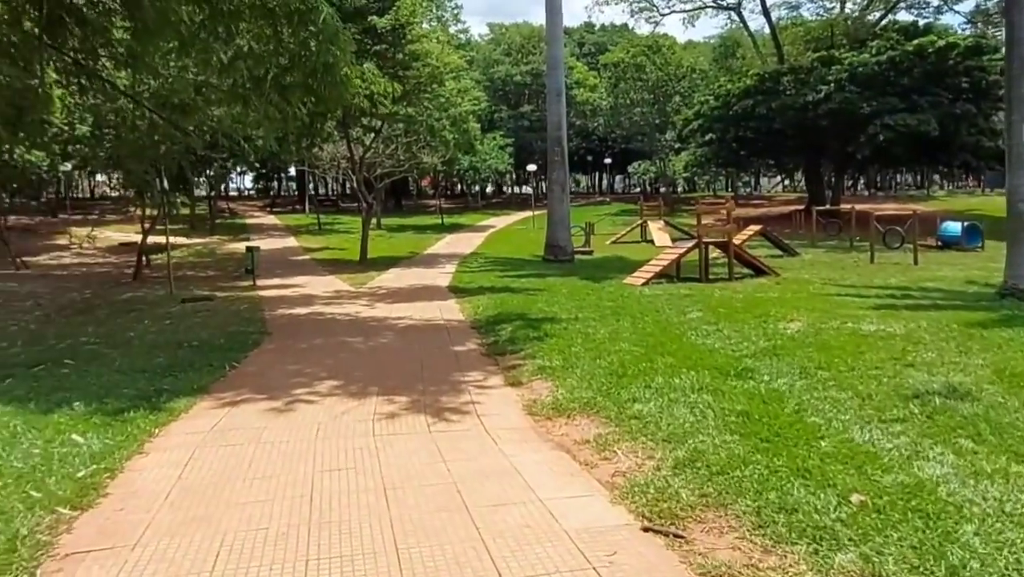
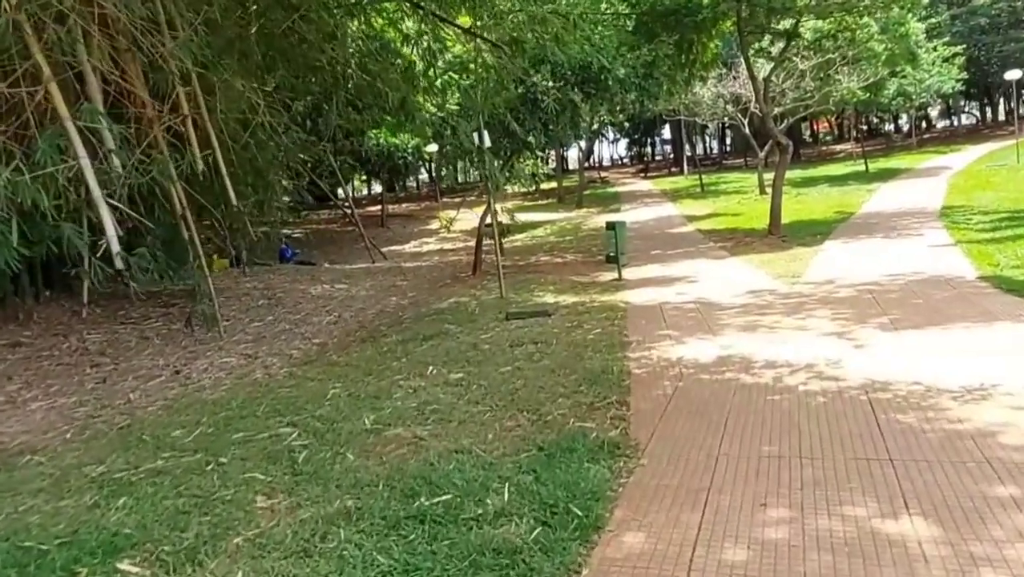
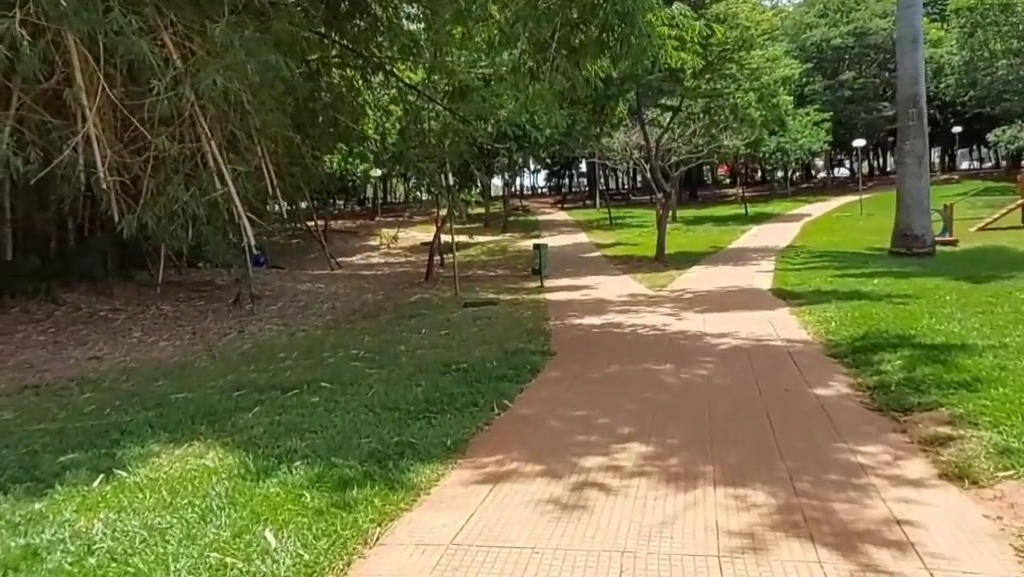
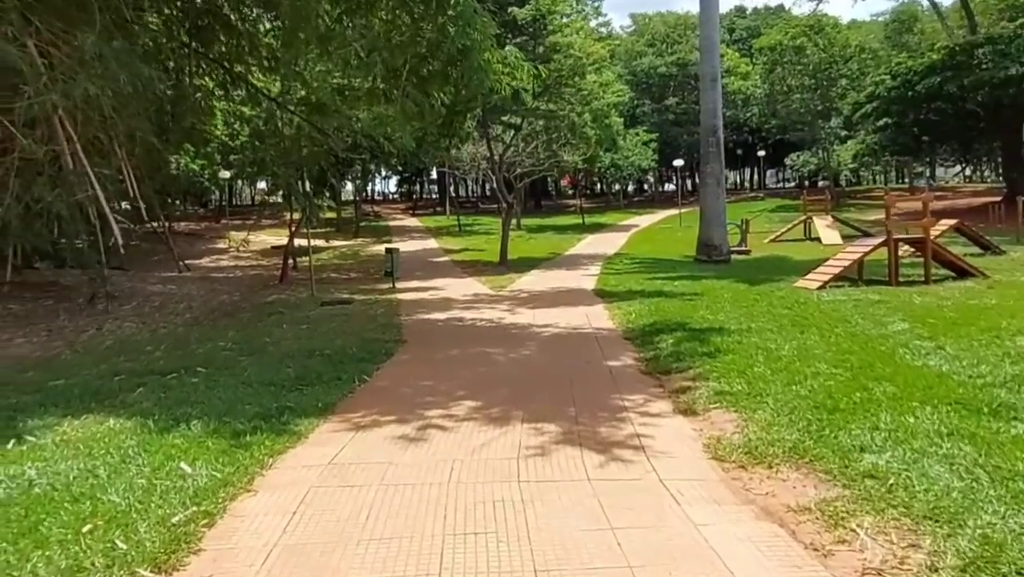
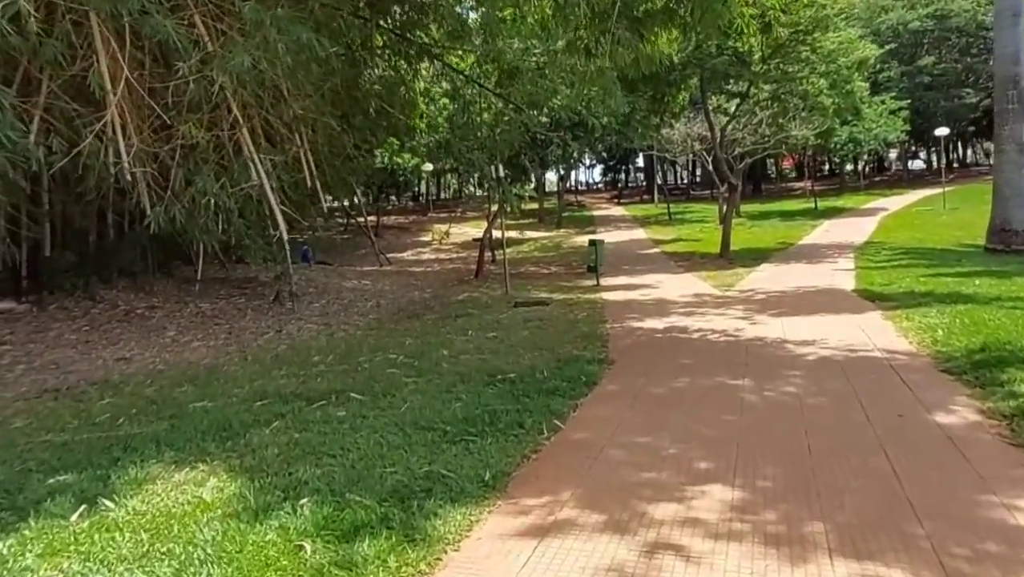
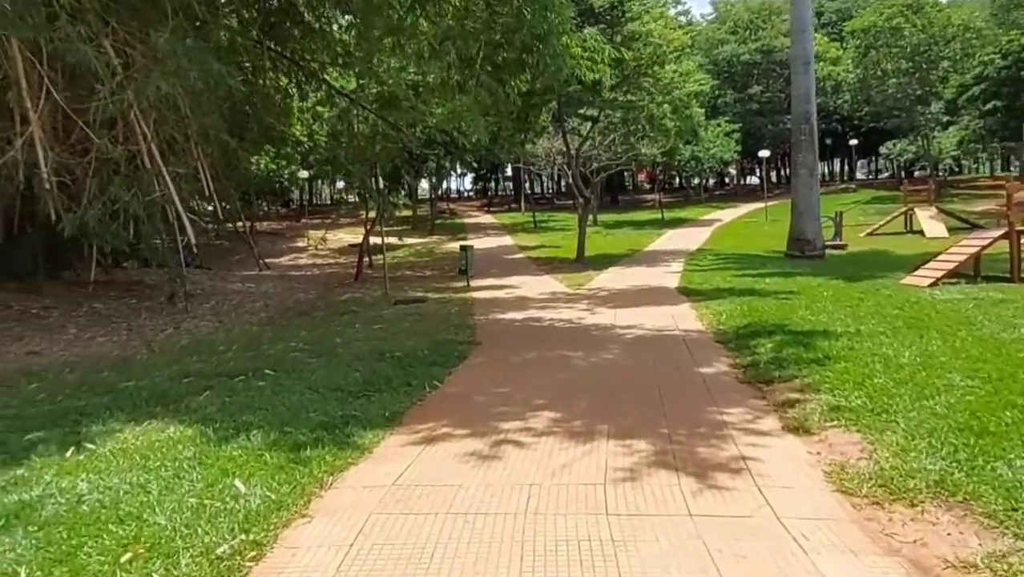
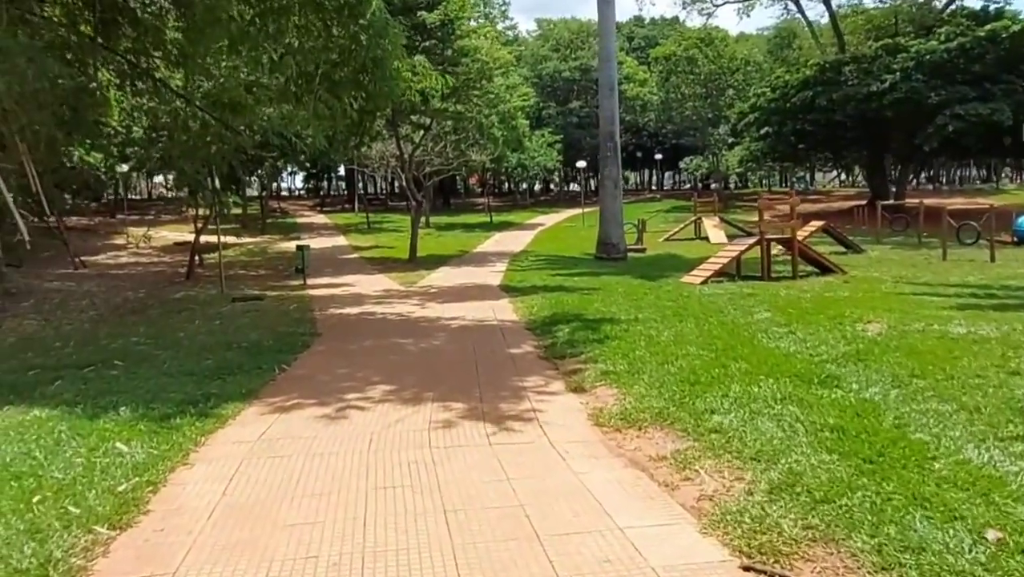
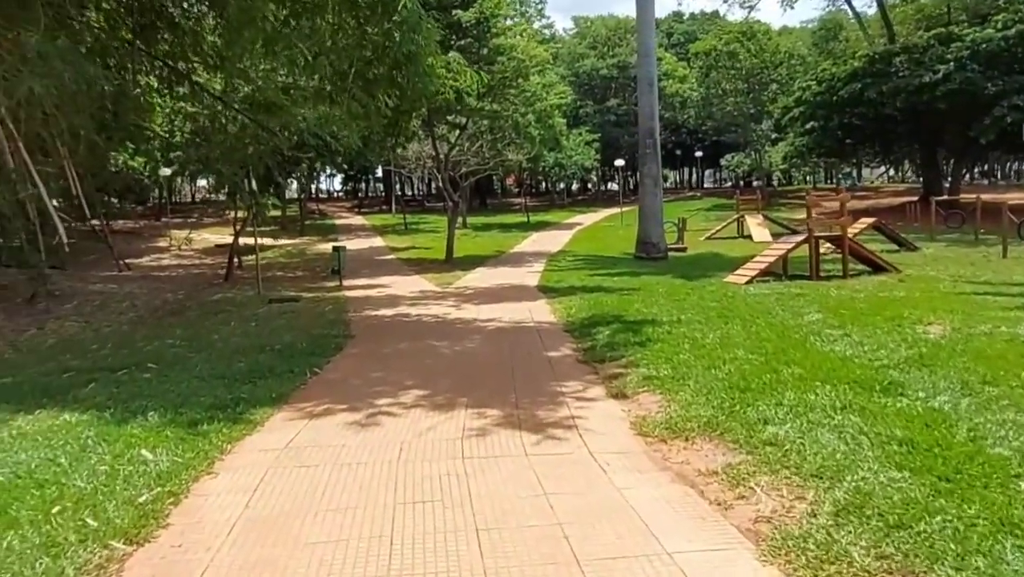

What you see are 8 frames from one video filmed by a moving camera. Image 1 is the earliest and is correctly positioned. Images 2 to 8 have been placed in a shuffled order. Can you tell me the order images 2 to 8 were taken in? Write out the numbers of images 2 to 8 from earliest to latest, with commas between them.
7, 8, 4, 6, 3, 5, 2
